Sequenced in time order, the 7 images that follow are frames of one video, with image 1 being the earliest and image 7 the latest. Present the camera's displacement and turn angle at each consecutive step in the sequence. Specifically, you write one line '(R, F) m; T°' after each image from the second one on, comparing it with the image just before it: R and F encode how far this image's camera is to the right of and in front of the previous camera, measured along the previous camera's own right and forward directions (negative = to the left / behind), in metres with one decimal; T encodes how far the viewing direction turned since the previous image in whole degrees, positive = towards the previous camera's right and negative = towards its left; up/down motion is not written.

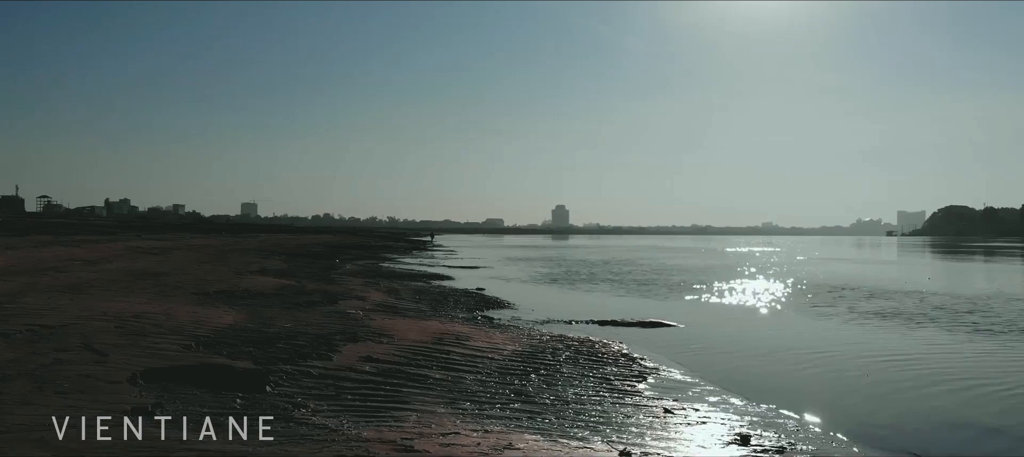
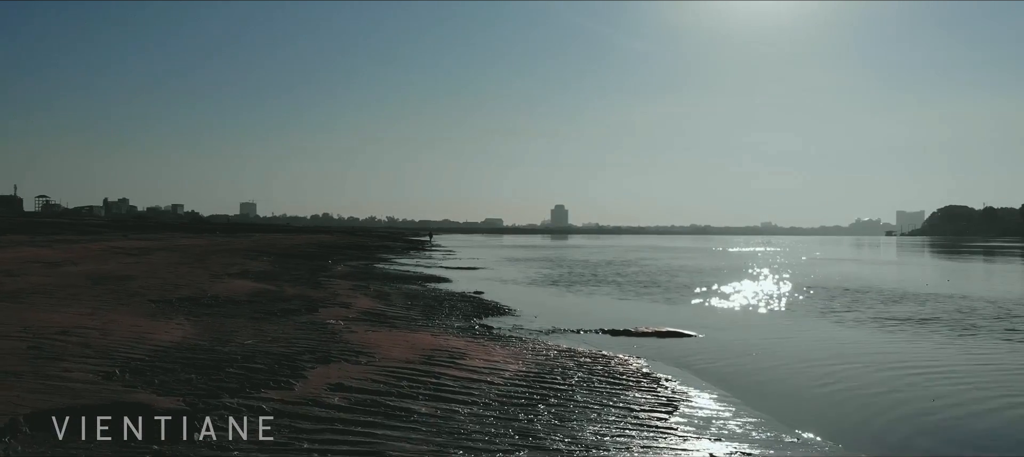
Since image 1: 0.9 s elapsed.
(-0.1, +2.0) m; 0°
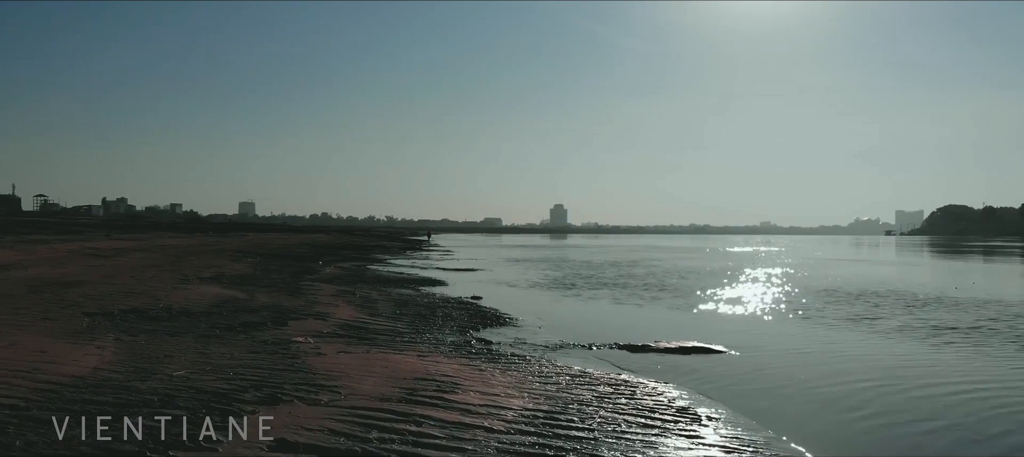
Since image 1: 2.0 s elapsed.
(-0.1, +2.3) m; 0°
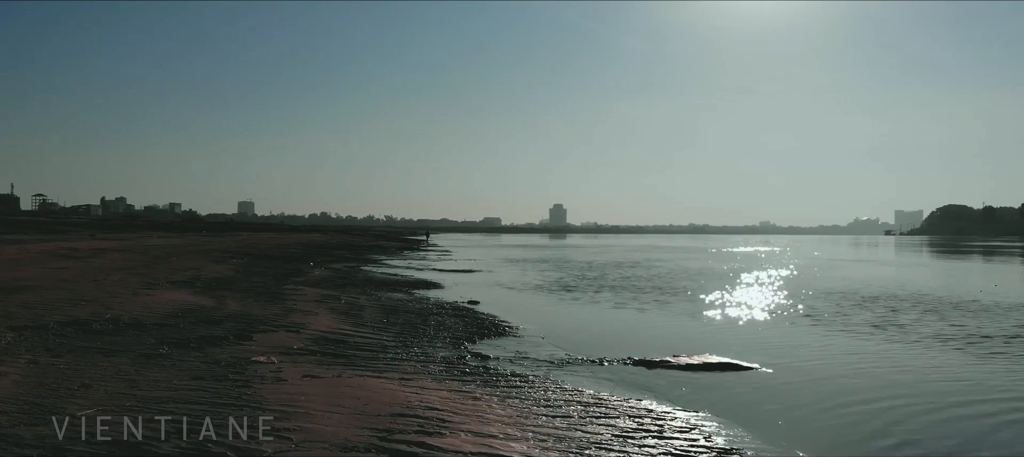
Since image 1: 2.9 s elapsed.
(0.0, +1.8) m; 0°
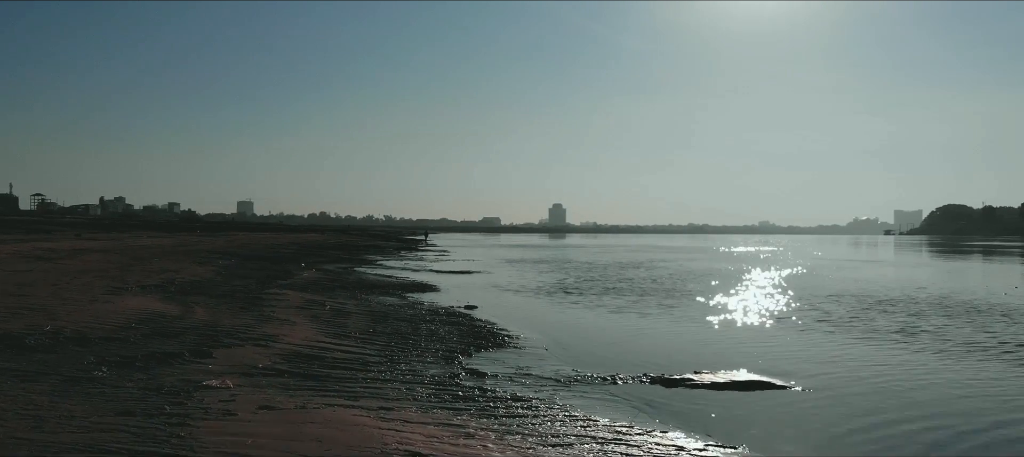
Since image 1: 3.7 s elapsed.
(0.0, +1.6) m; 0°
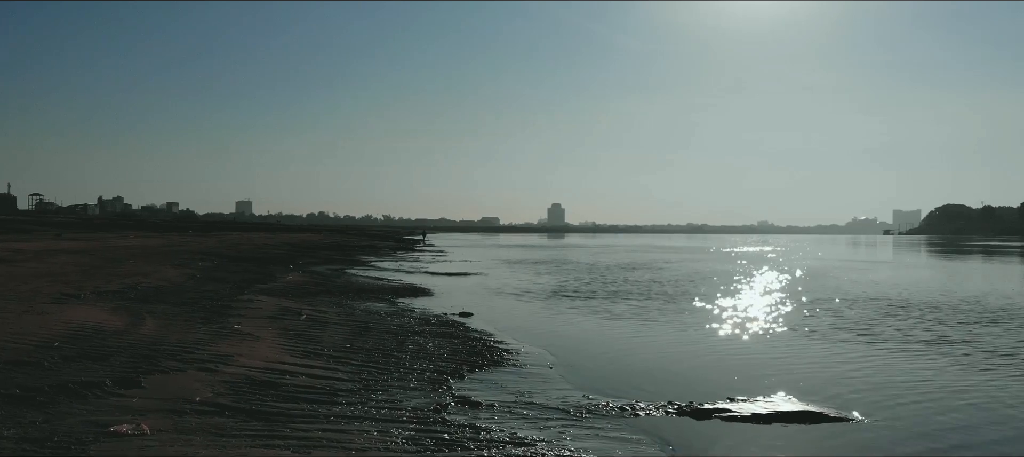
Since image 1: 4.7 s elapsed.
(0.0, +2.0) m; 0°
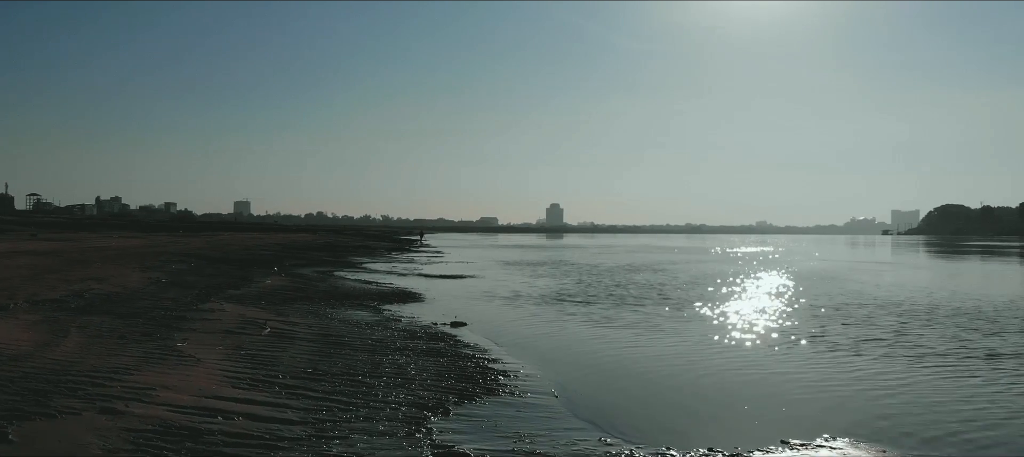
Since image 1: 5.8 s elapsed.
(0.0, +2.2) m; 0°
